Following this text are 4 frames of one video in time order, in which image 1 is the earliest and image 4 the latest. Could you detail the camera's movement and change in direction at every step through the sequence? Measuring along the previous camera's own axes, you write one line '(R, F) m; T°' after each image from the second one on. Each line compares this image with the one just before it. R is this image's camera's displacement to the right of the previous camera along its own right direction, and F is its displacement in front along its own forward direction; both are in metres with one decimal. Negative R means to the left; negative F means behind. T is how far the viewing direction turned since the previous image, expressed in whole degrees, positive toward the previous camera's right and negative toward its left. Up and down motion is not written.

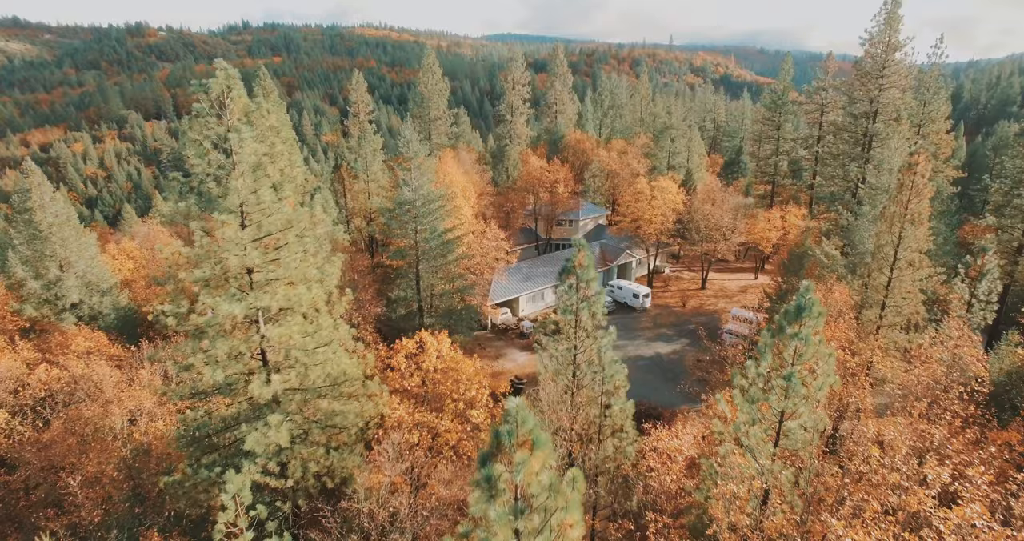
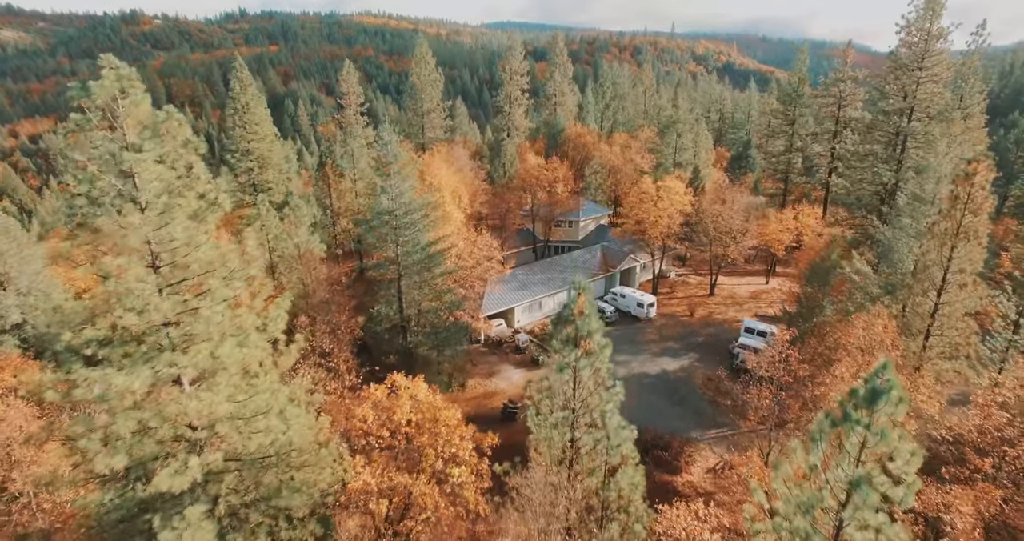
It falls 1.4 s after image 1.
(+0.4, +3.4) m; 0°
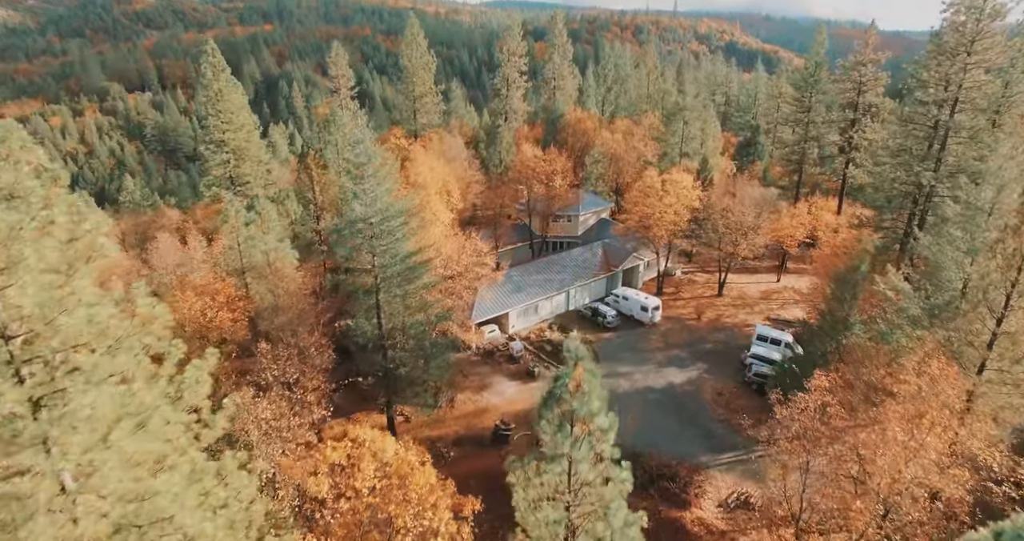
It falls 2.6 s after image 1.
(+0.4, +3.3) m; 0°
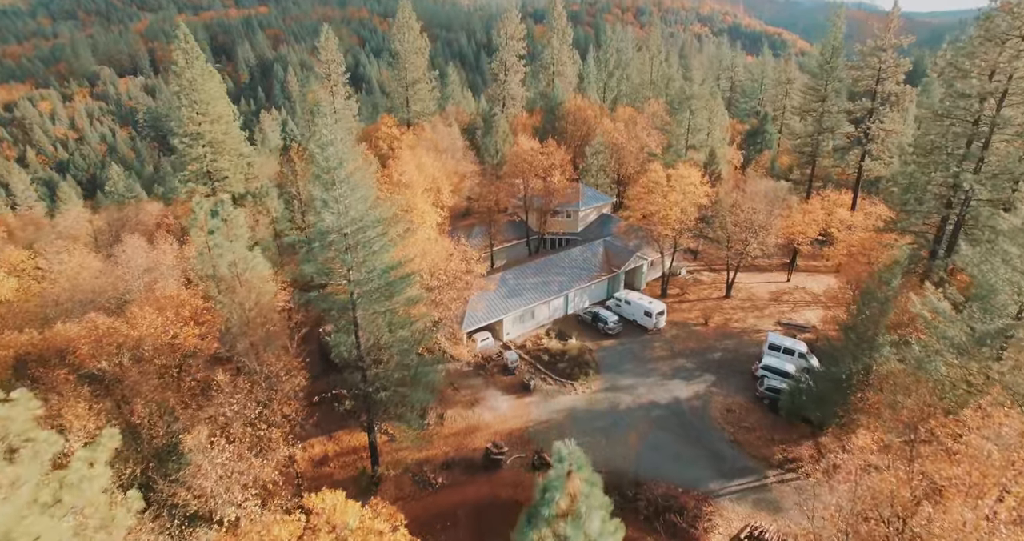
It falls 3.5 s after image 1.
(+0.4, +2.7) m; 0°
